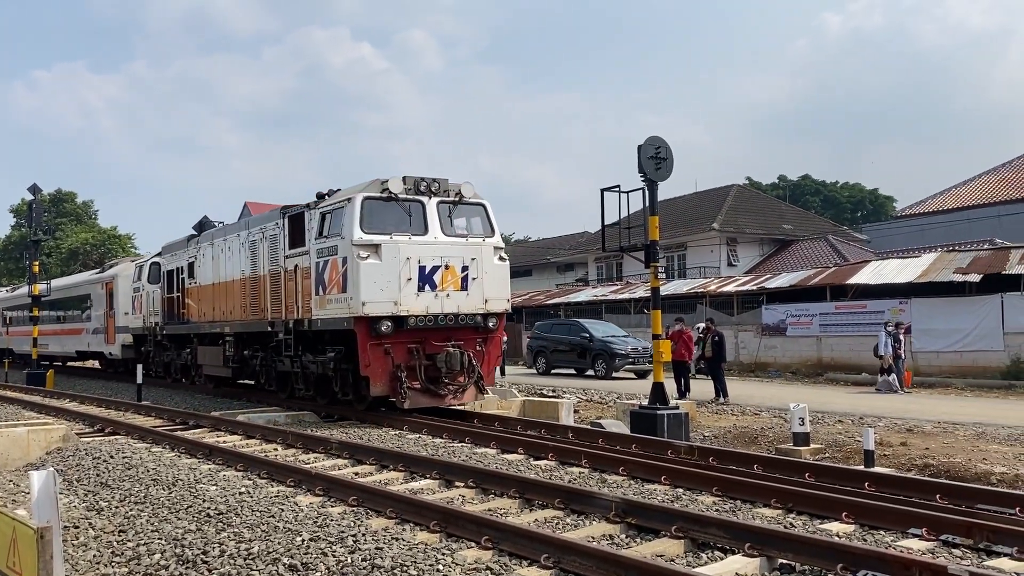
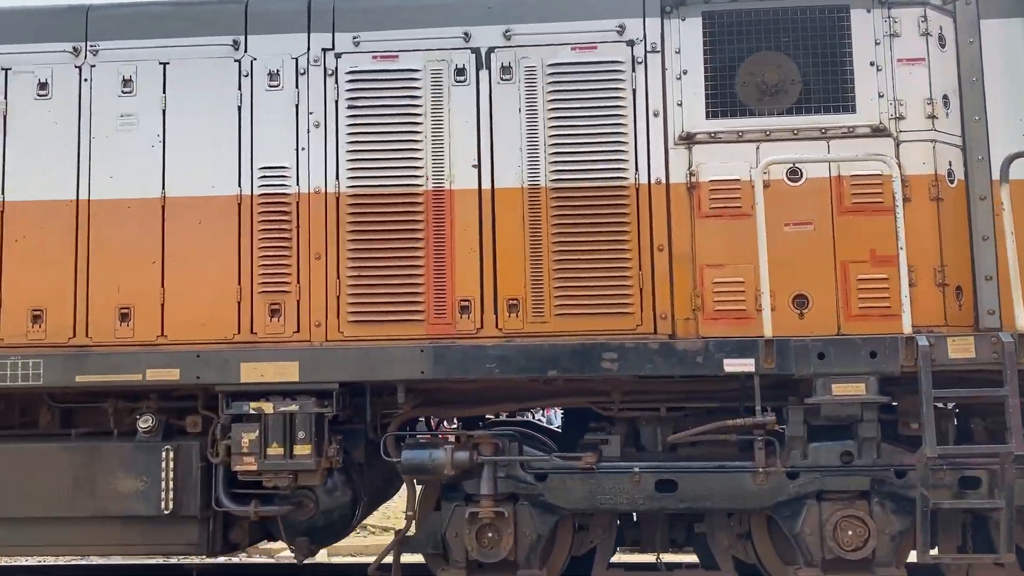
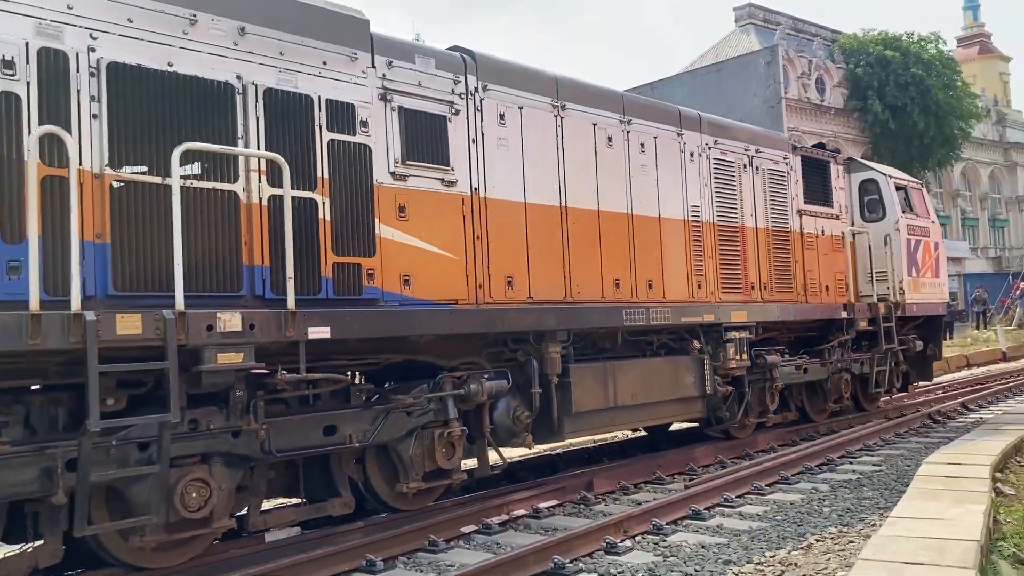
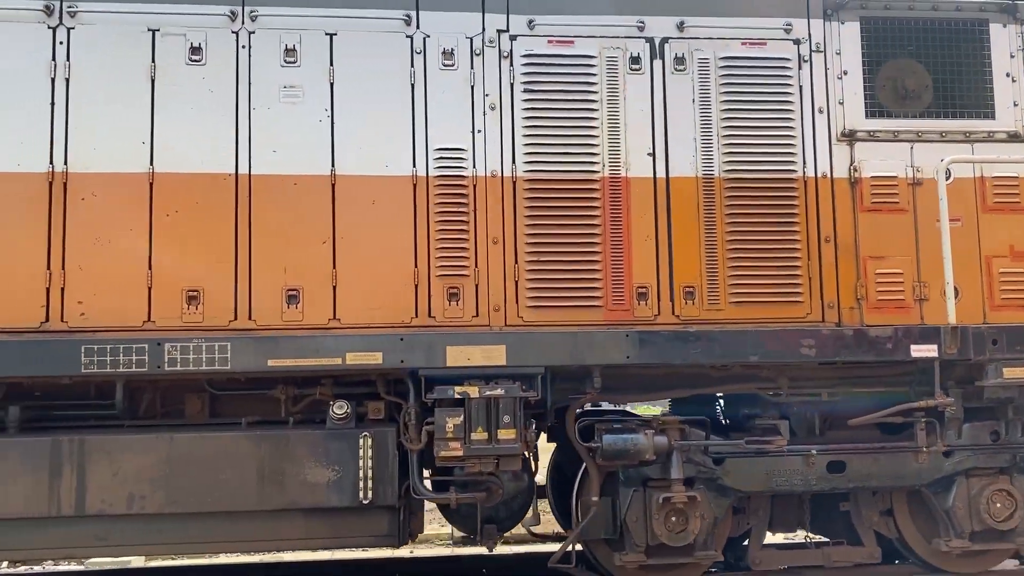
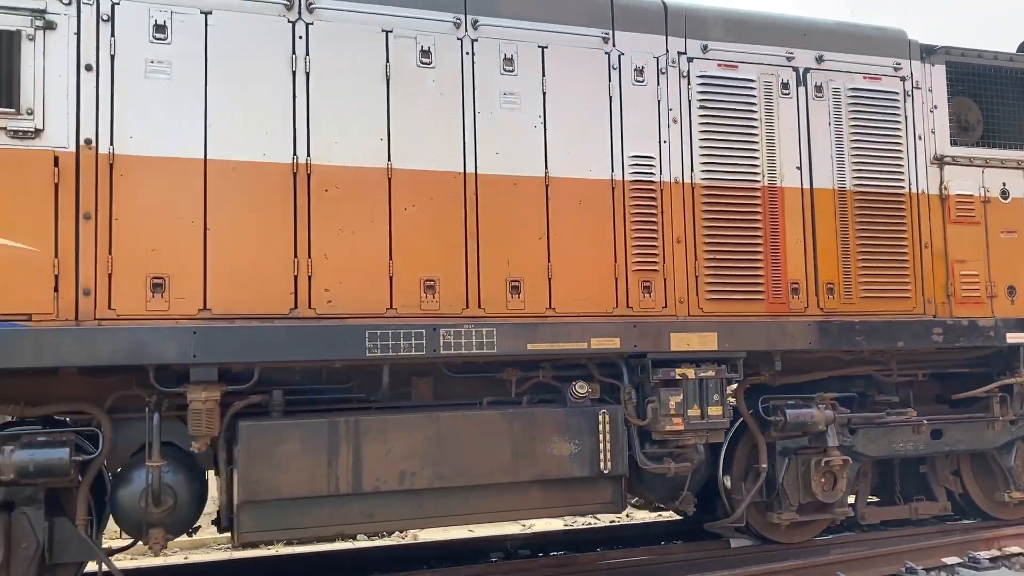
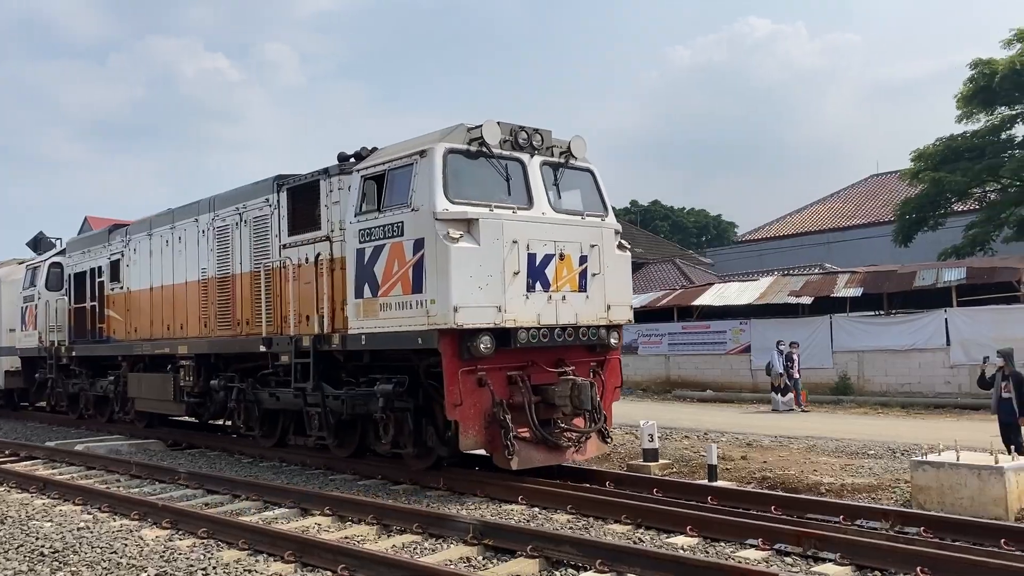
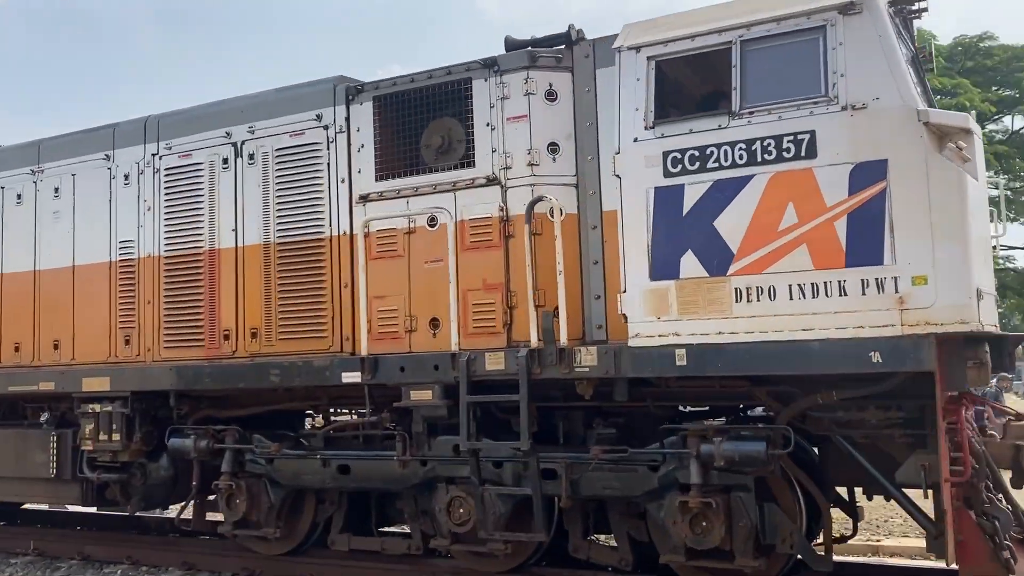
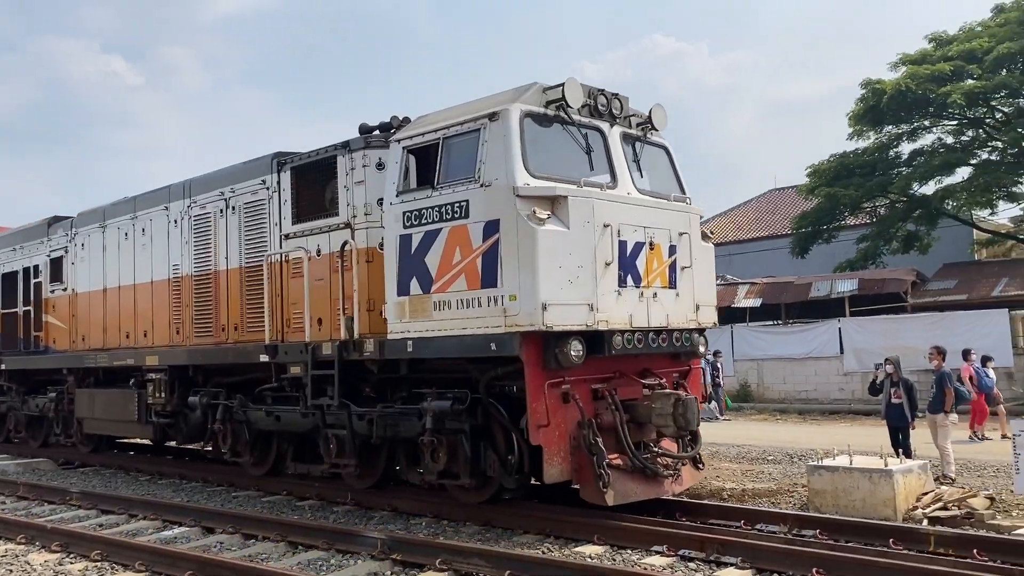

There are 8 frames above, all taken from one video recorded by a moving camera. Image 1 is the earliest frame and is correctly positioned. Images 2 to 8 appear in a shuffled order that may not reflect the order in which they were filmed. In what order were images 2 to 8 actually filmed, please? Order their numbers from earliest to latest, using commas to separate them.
6, 8, 7, 2, 4, 5, 3
